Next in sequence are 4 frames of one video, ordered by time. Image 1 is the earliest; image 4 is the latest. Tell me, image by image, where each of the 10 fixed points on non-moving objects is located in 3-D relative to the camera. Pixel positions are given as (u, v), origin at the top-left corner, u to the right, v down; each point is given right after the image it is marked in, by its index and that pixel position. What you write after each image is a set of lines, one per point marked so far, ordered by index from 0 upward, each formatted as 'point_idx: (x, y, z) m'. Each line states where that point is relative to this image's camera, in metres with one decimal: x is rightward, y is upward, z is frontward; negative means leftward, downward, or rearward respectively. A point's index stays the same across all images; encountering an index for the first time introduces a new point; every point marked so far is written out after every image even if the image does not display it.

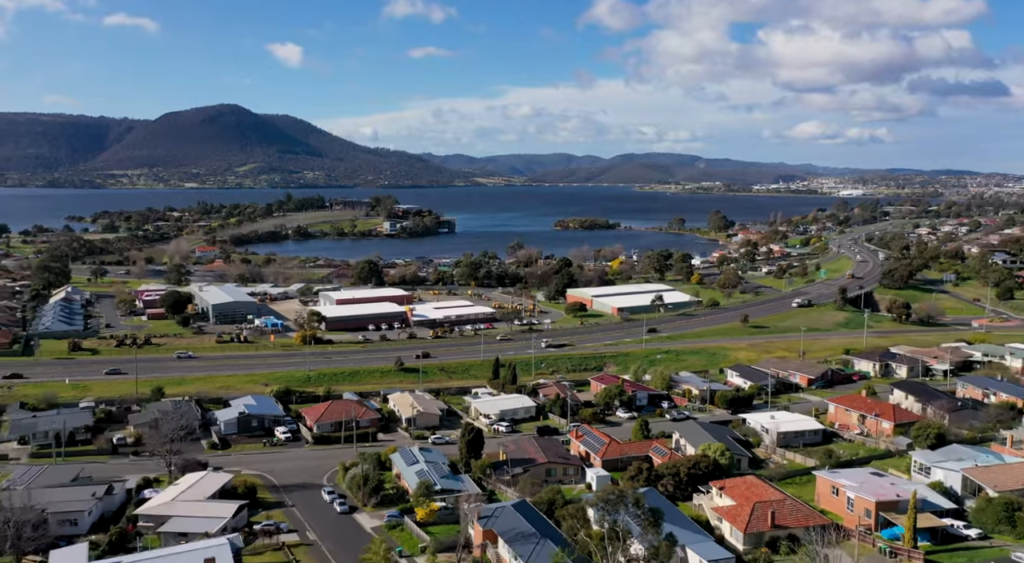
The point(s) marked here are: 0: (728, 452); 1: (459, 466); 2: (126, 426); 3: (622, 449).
0: (+3.6, -2.9, +15.3) m
1: (-1.0, -3.4, +16.9) m
2: (-8.1, -3.0, +19.2) m
3: (+2.1, -3.2, +17.2) m
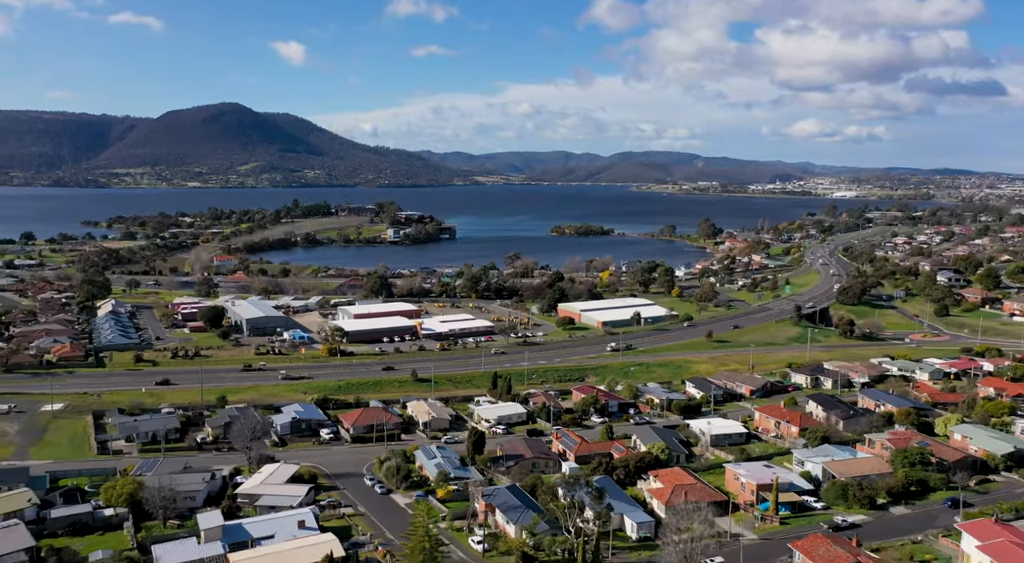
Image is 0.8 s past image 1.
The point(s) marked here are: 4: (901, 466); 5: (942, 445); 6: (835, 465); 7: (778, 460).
0: (+3.5, -3.8, +20.5) m
1: (-1.1, -4.3, +22.1) m
2: (-8.2, -3.9, +24.4) m
3: (+2.0, -4.1, +22.5) m
4: (+7.3, -3.5, +17.2) m
5: (+8.6, -3.3, +18.3) m
6: (+6.2, -3.5, +17.4) m
7: (+5.7, -3.8, +19.6) m
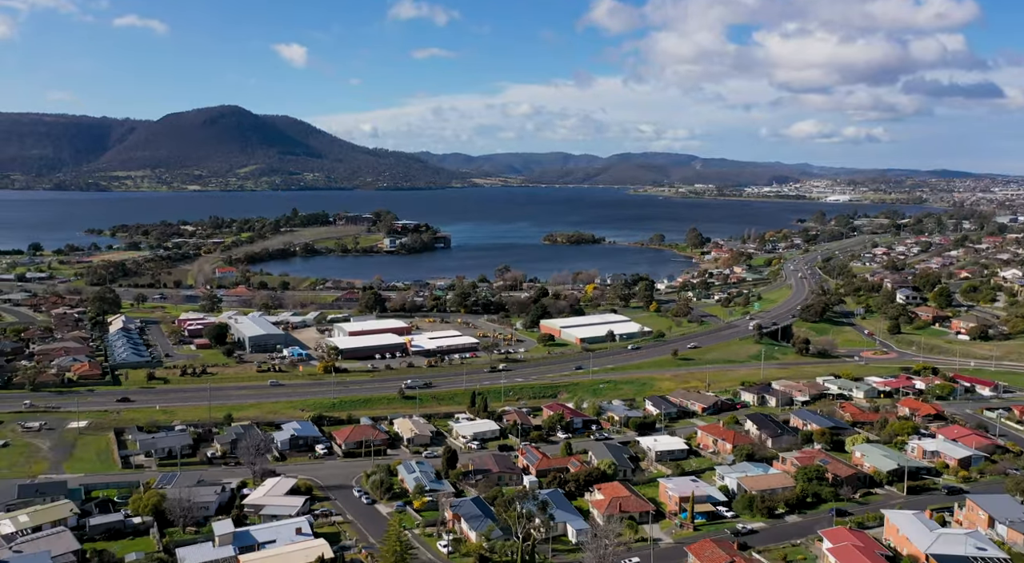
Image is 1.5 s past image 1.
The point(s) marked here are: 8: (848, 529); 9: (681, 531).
0: (+2.7, -4.8, +23.9) m
1: (-2.0, -5.3, +25.4) m
2: (-9.1, -4.9, +27.7) m
3: (+1.1, -5.1, +25.8) m
4: (+6.5, -4.5, +20.5) m
5: (+7.8, -4.3, +21.6) m
6: (+5.4, -4.5, +20.7) m
7: (+4.8, -4.9, +22.9) m
8: (+6.3, -4.6, +17.0) m
9: (+3.6, -5.3, +19.2) m
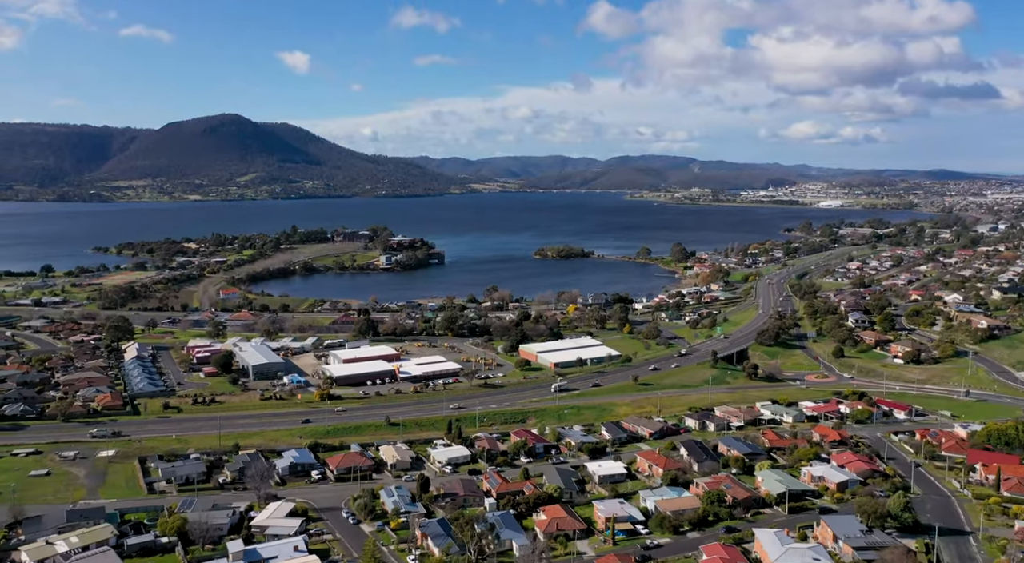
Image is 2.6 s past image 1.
0: (+1.5, -6.5, +28.5) m
1: (-3.1, -7.1, +30.1) m
2: (-10.3, -6.7, +32.4) m
3: (0.0, -6.8, +30.5) m
4: (+5.3, -6.1, +25.2) m
5: (+6.6, -5.9, +26.3) m
6: (+4.2, -6.2, +25.4) m
7: (+3.7, -6.5, +27.6) m
8: (+5.1, -6.3, +21.7) m
9: (+2.4, -6.9, +23.9) m
